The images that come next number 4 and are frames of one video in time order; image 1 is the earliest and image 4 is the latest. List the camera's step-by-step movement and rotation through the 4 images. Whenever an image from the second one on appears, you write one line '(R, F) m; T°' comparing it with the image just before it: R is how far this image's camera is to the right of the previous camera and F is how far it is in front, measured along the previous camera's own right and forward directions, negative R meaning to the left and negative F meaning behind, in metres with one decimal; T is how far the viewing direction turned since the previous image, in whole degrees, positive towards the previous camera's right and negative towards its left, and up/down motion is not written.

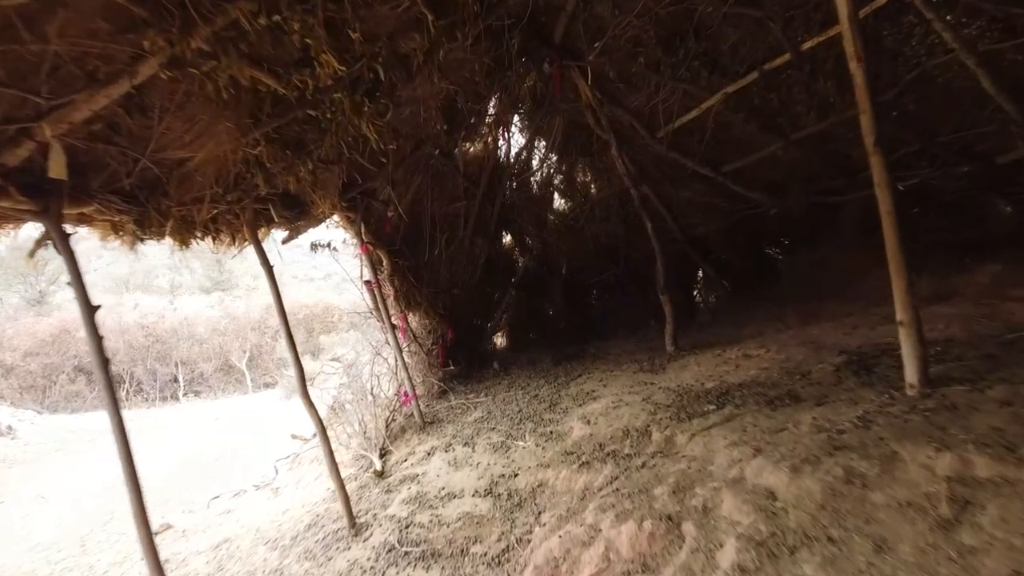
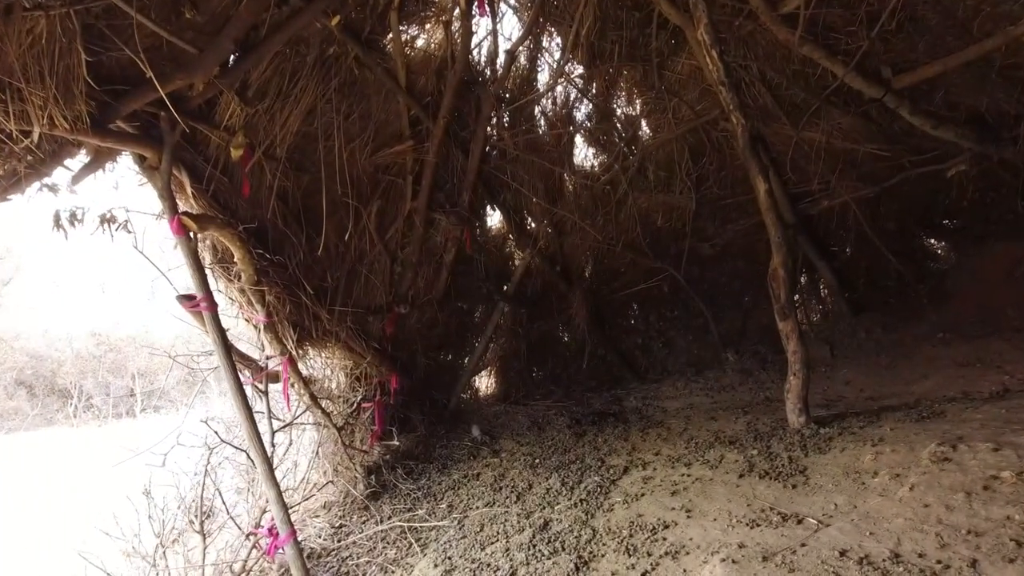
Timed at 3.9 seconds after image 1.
(+0.1, +2.3) m; 0°
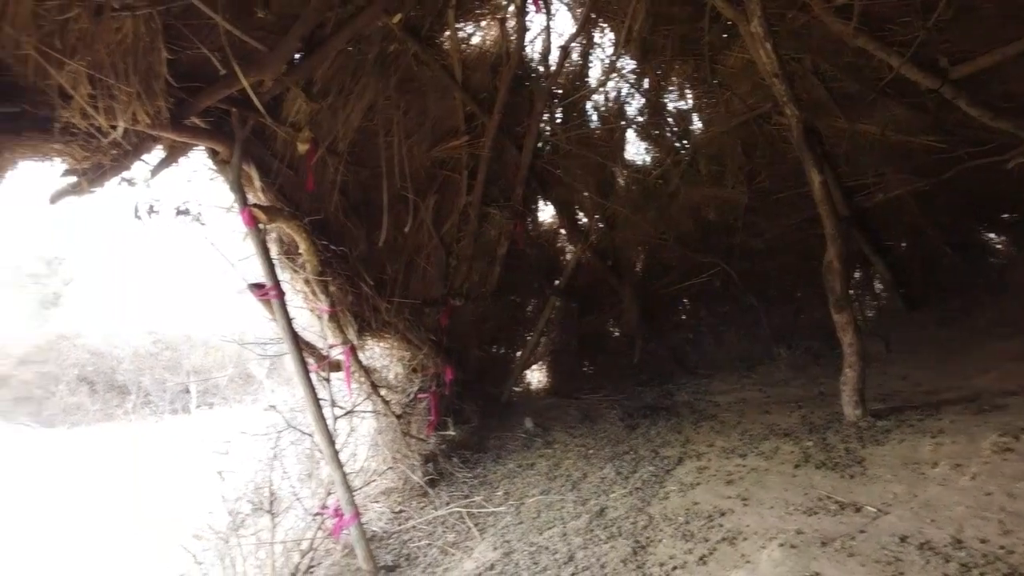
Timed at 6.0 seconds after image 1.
(-0.1, 0.0) m; -2°
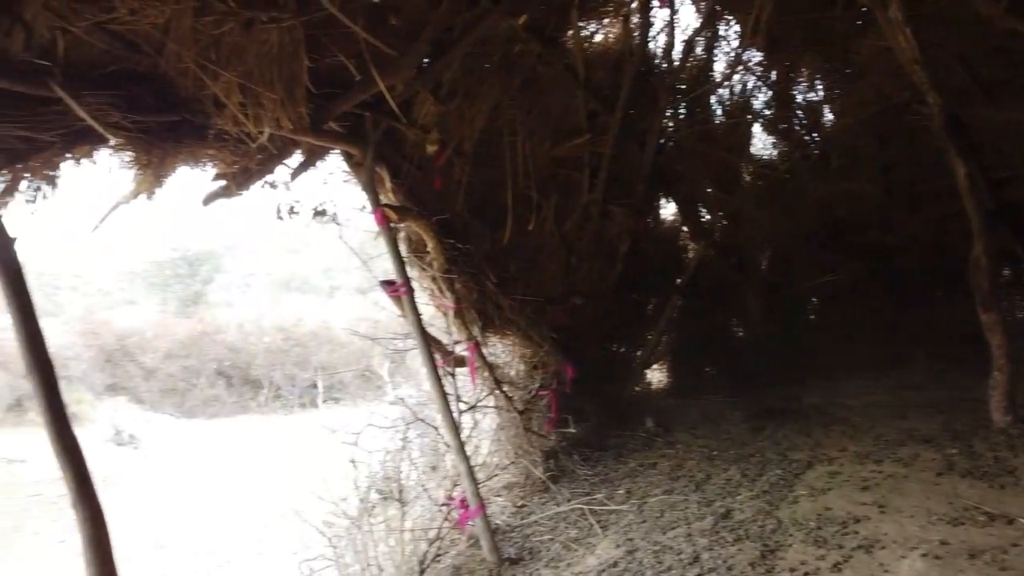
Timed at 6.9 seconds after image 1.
(-0.2, 0.0) m; -5°
